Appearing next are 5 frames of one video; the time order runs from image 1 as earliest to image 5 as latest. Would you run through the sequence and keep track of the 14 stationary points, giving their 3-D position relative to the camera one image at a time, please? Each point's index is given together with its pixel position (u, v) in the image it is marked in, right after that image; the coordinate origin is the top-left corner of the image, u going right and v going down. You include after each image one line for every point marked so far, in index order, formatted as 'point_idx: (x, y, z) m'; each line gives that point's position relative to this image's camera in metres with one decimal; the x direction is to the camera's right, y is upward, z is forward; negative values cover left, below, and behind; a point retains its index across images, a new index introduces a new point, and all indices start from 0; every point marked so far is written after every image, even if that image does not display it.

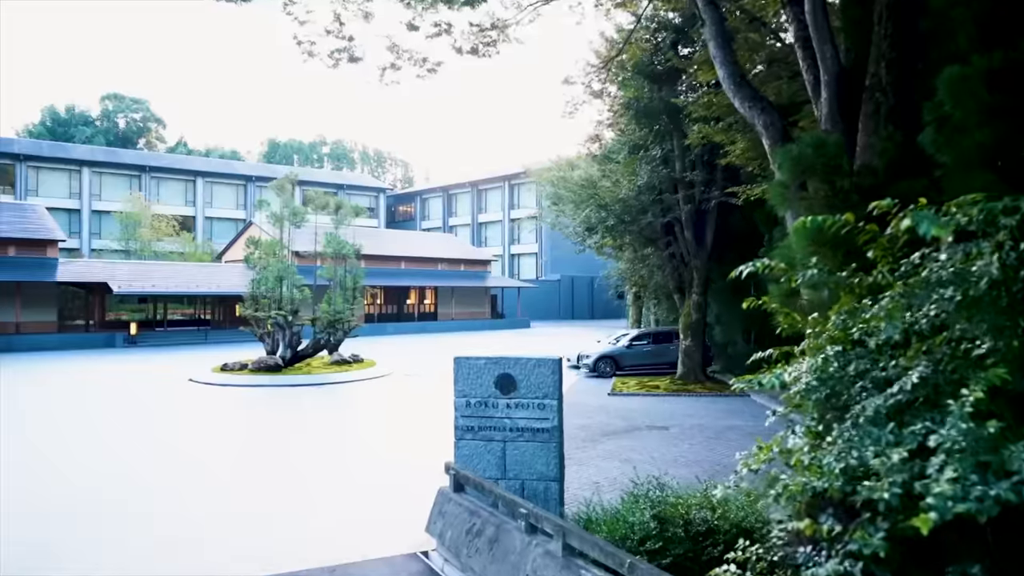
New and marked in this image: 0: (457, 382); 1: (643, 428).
0: (-0.5, -0.9, +7.3) m
1: (+2.3, -2.5, +13.4) m
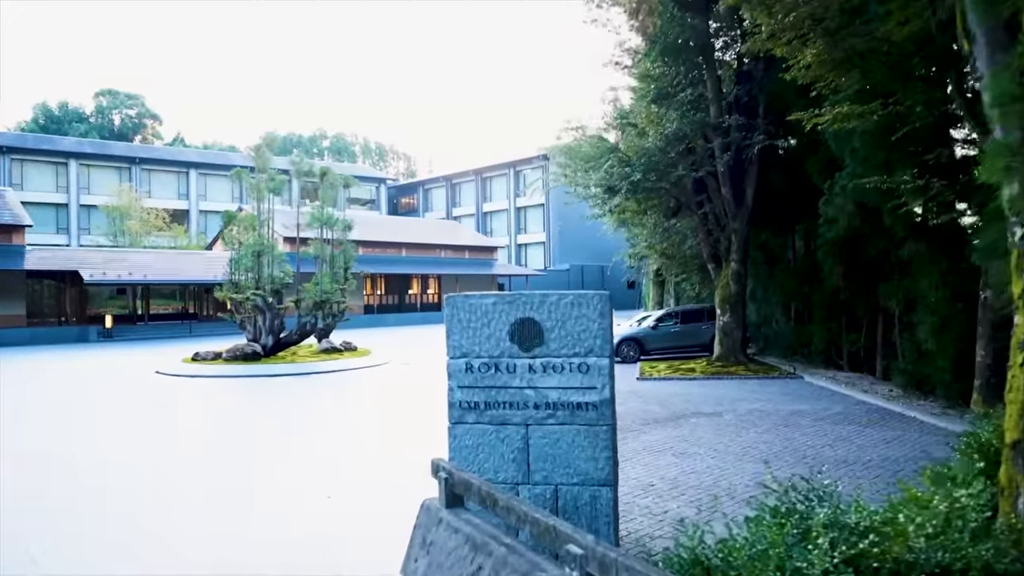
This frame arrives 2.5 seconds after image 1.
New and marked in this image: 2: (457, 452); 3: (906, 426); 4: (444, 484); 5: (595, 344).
0: (-0.4, -0.3, +4.7) m
1: (+2.6, -1.8, +10.9) m
2: (-0.4, -1.0, +4.7) m
3: (+4.8, -1.7, +9.2) m
4: (-0.4, -1.1, +4.1) m
5: (+0.5, -0.3, +4.5) m
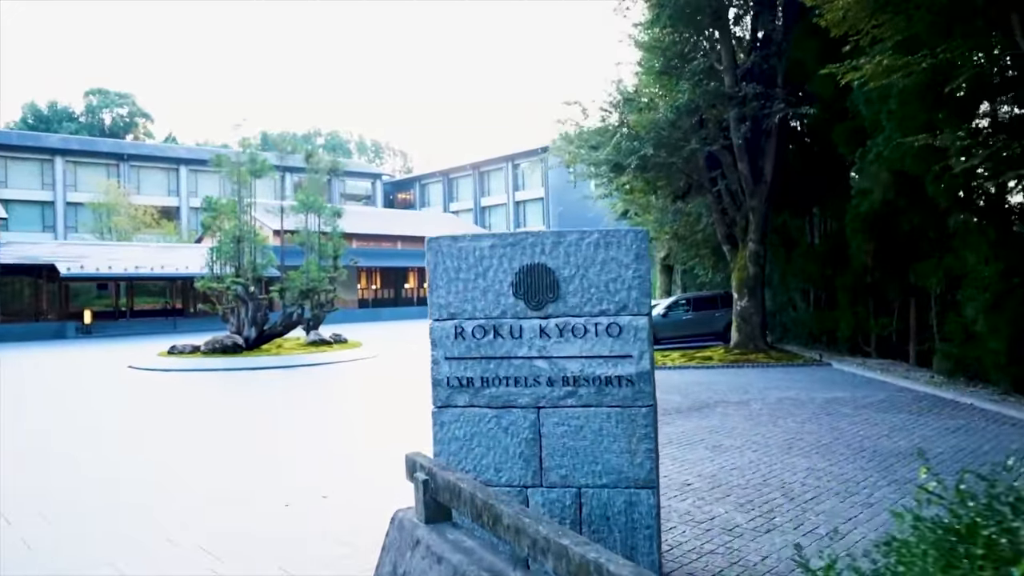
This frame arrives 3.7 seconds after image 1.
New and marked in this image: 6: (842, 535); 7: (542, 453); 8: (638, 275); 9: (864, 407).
0: (-0.4, 0.0, +3.6) m
1: (+2.6, -1.5, +9.7) m
2: (-0.3, -0.7, +3.6) m
3: (+4.9, -1.3, +8.0) m
4: (-0.4, -0.8, +2.9) m
5: (+0.5, 0.0, +3.4) m
6: (+1.8, -1.4, +4.2) m
7: (+0.1, -0.8, +3.5) m
8: (+0.6, +0.1, +3.4) m
9: (+4.2, -1.4, +8.9) m
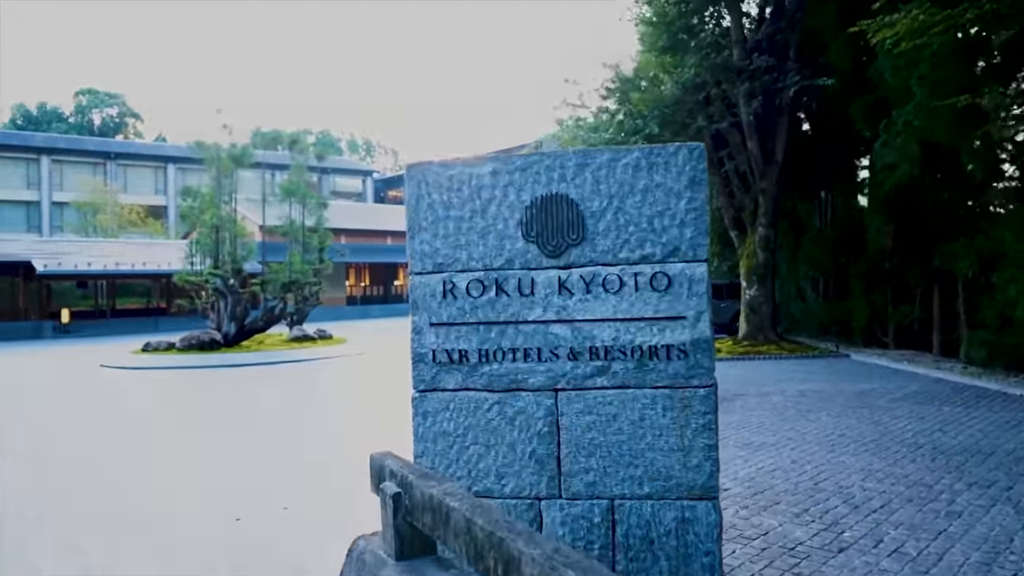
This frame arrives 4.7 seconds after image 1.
0: (-0.3, +0.2, +2.6) m
1: (+2.6, -1.3, +8.8) m
2: (-0.3, -0.5, +2.7) m
3: (+4.8, -1.1, +7.2) m
4: (-0.3, -0.6, +2.0) m
5: (+0.6, +0.2, +2.5) m
6: (+1.9, -1.2, +3.3) m
7: (+0.2, -0.6, +2.6) m
8: (+0.6, +0.3, +2.5) m
9: (+4.2, -1.2, +8.1) m
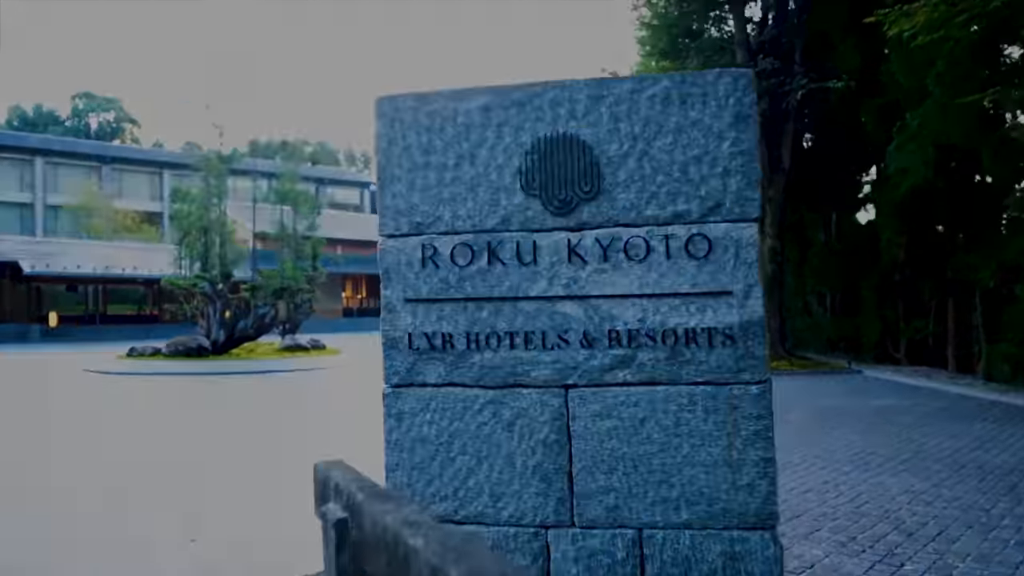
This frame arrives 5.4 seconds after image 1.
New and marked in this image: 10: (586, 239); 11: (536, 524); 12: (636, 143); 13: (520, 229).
0: (-0.3, +0.3, +2.1) m
1: (+2.5, -1.3, +8.3) m
2: (-0.3, -0.5, +2.1) m
3: (+4.8, -1.2, +6.6) m
4: (-0.3, -0.5, +1.5) m
5: (+0.6, +0.2, +1.9) m
6: (+1.9, -1.1, +2.7) m
7: (+0.2, -0.5, +2.0) m
8: (+0.6, +0.4, +1.9) m
9: (+4.1, -1.3, +7.5) m
10: (+0.2, +0.1, +2.0) m
11: (+0.1, -0.6, +2.0) m
12: (+0.3, +0.4, +2.0) m
13: (0.0, +0.2, +2.0) m
